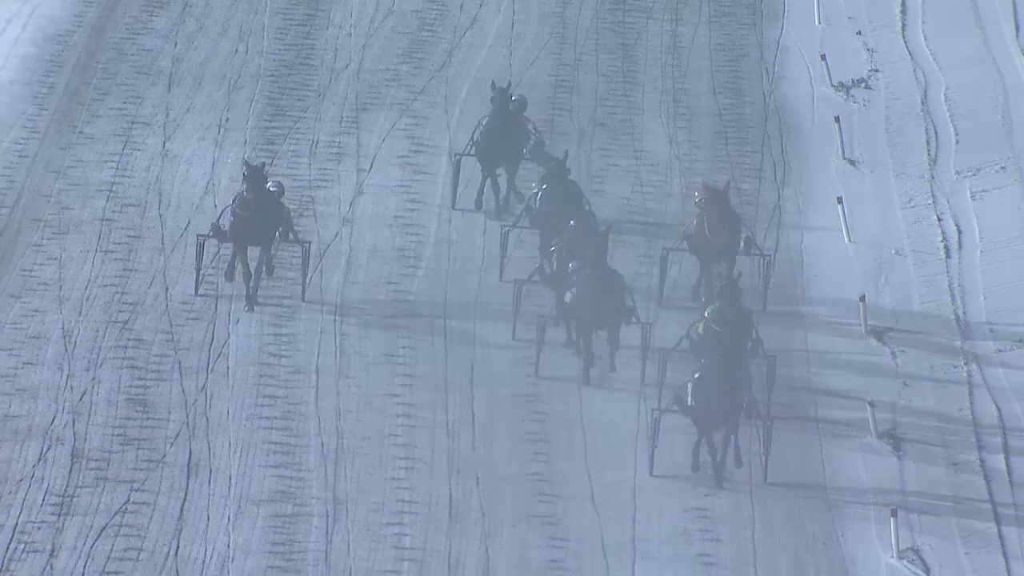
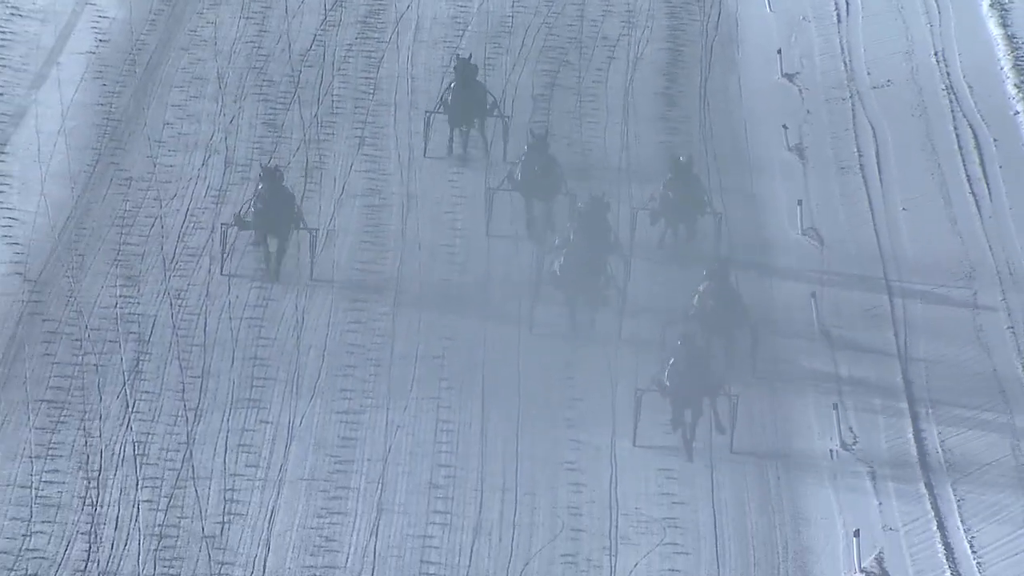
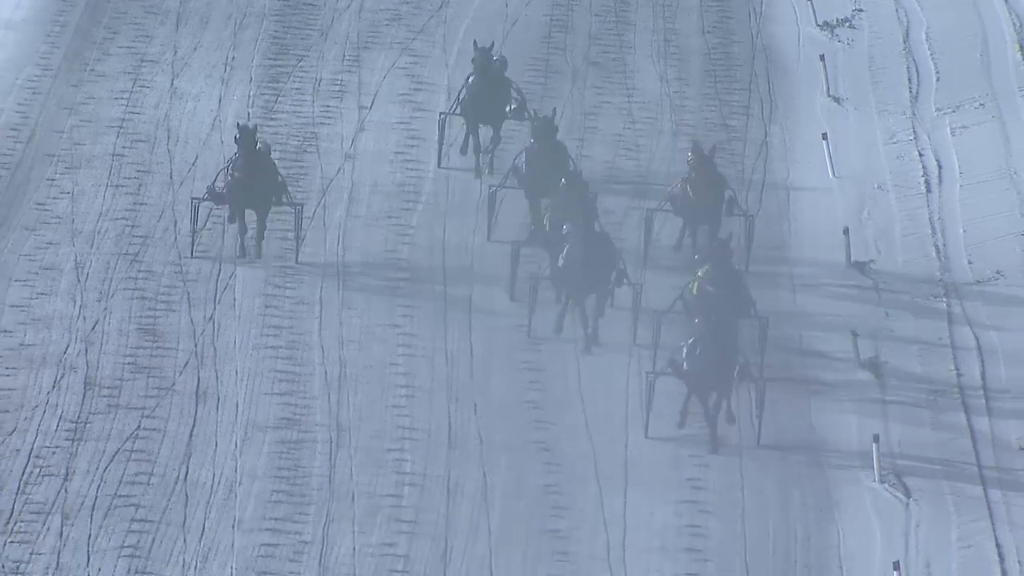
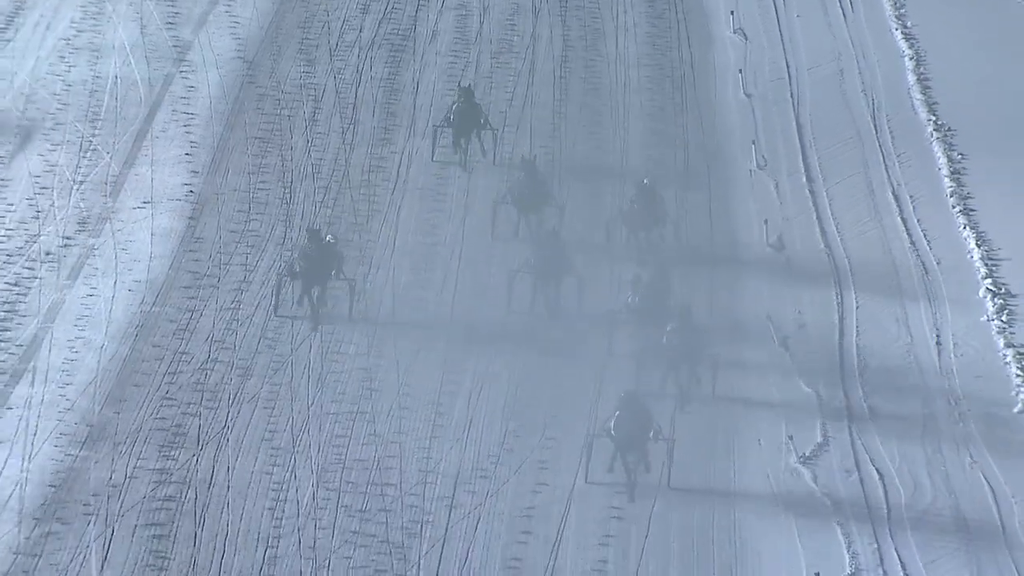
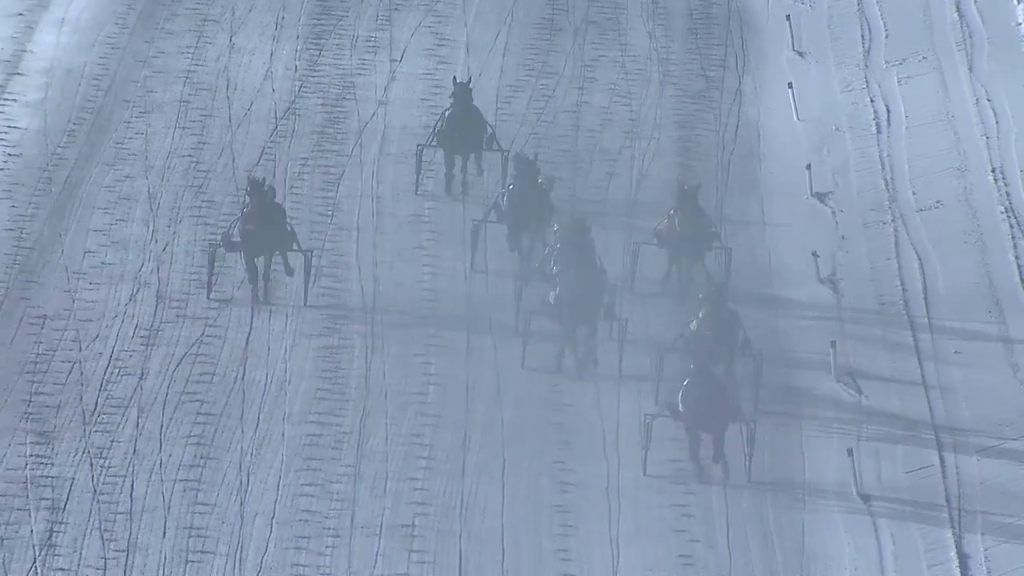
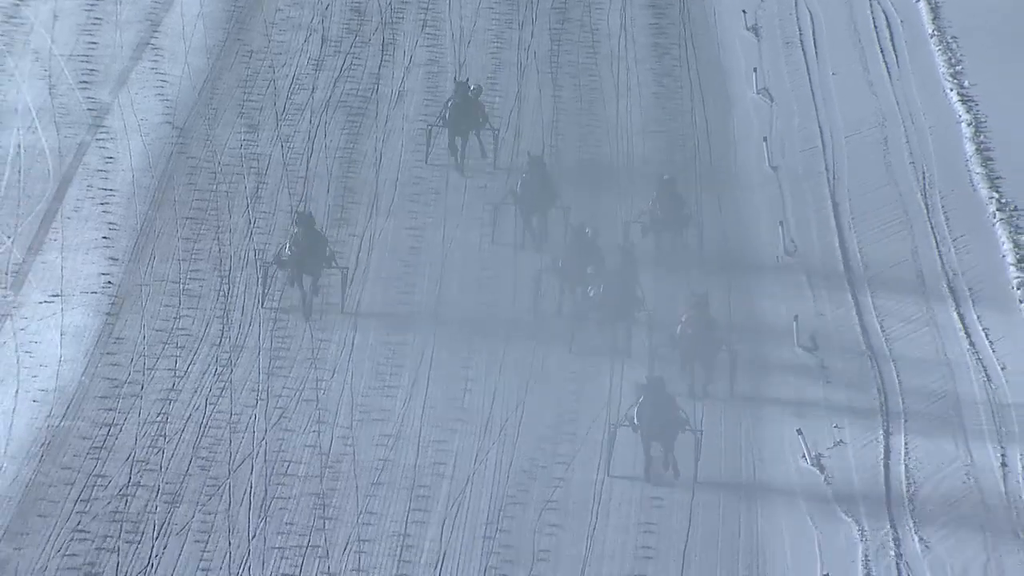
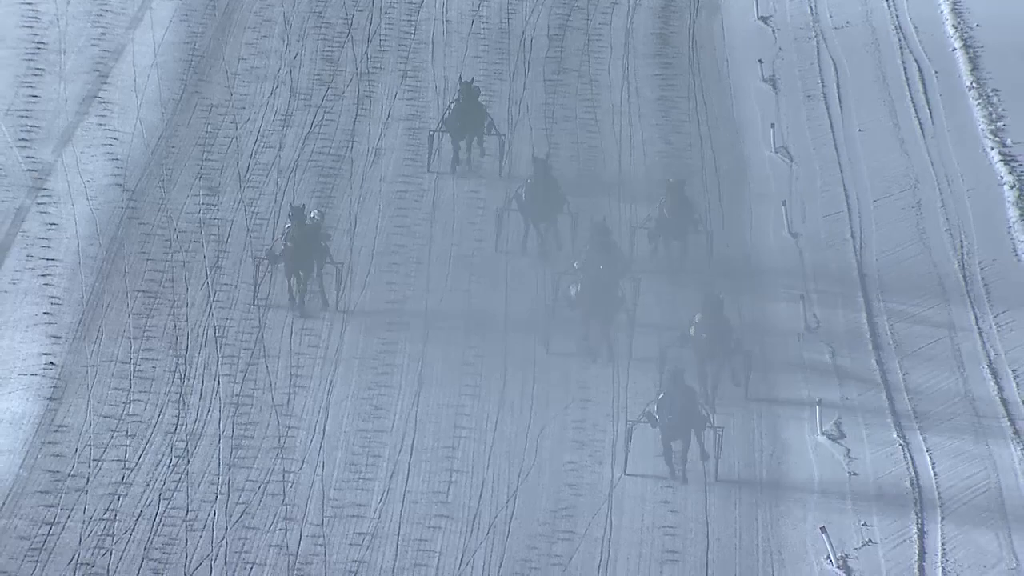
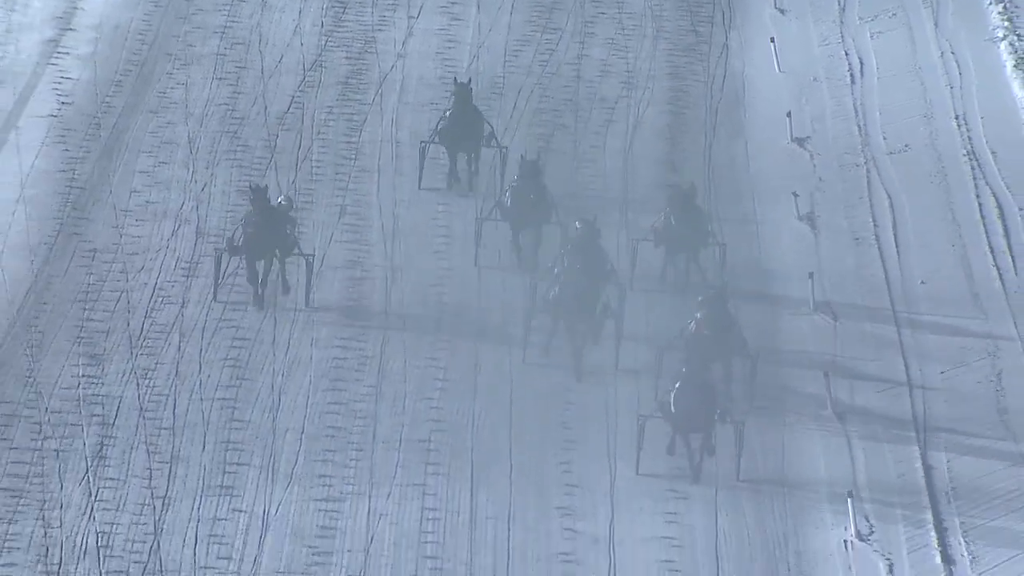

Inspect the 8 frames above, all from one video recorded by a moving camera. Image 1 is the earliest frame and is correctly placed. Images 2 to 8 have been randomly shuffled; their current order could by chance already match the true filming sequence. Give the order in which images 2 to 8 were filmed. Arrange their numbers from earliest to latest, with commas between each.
3, 5, 8, 2, 7, 6, 4
